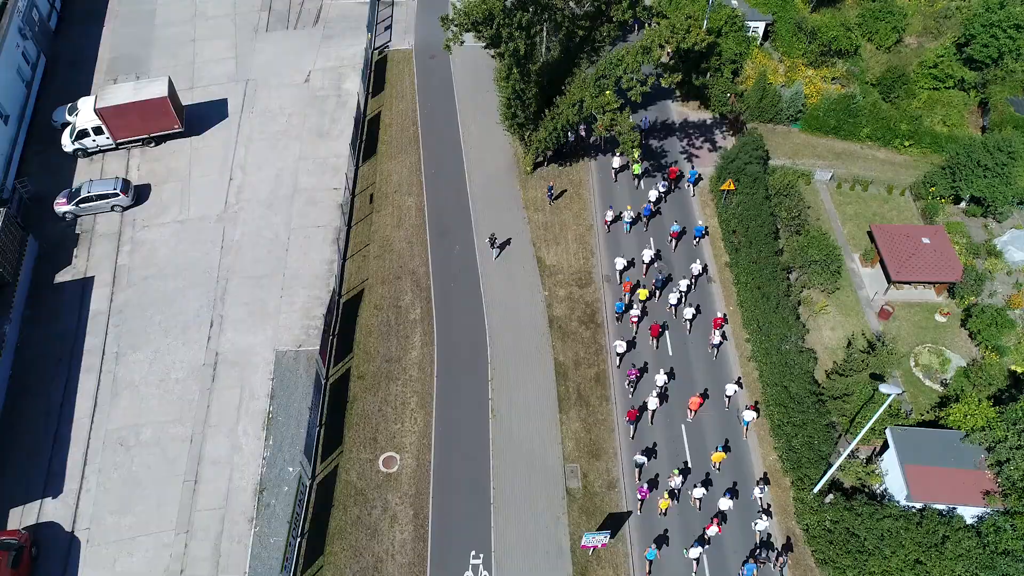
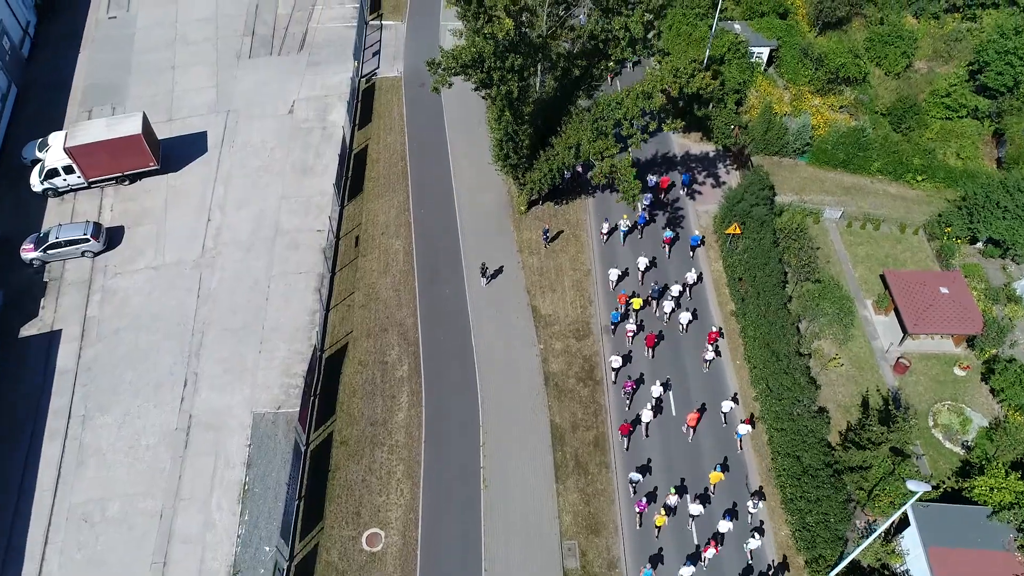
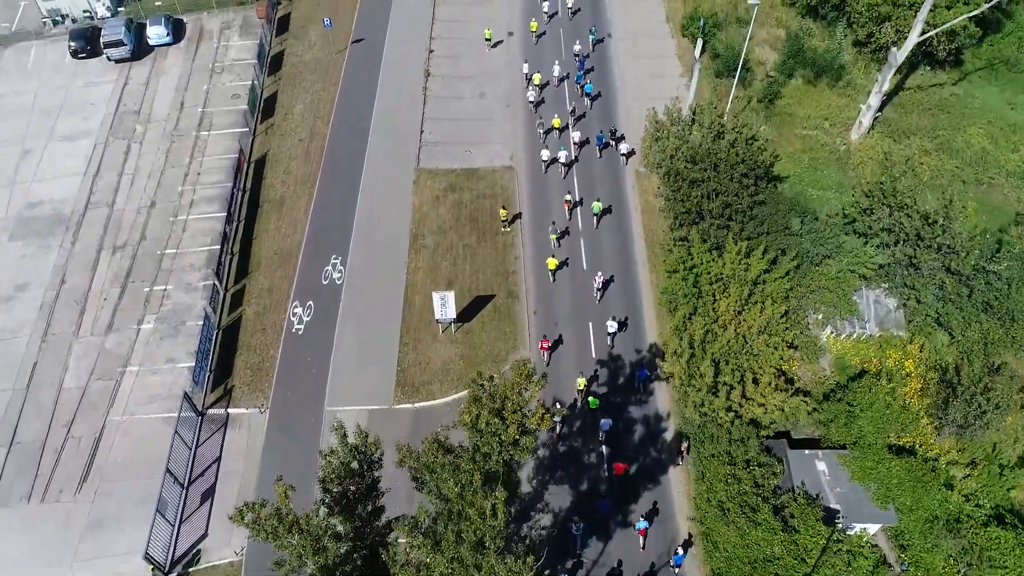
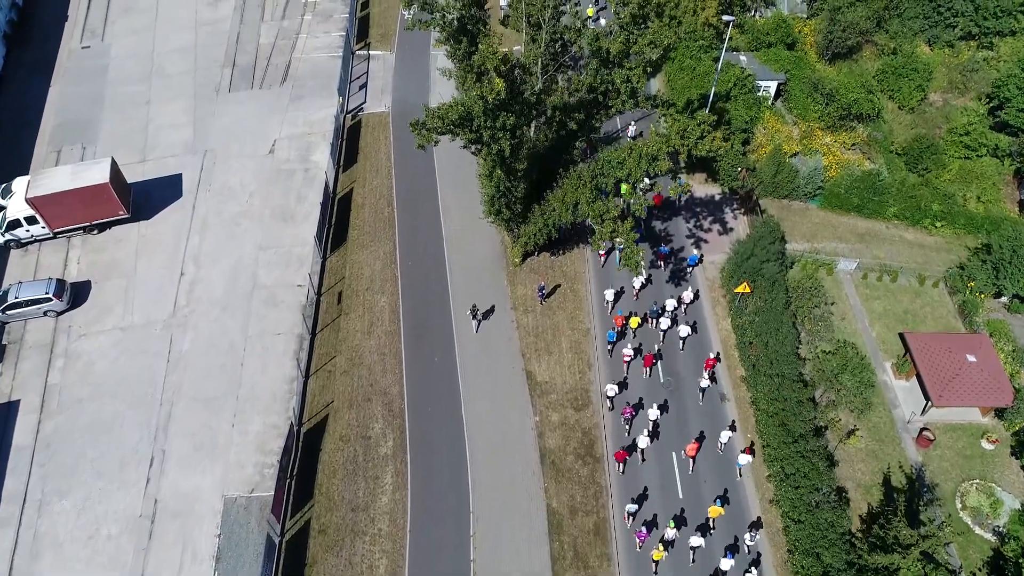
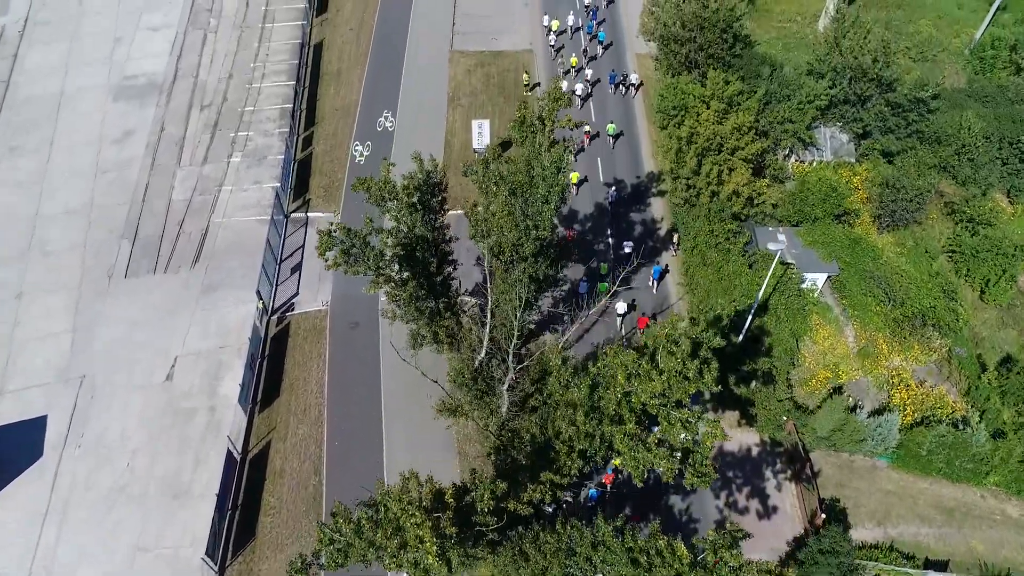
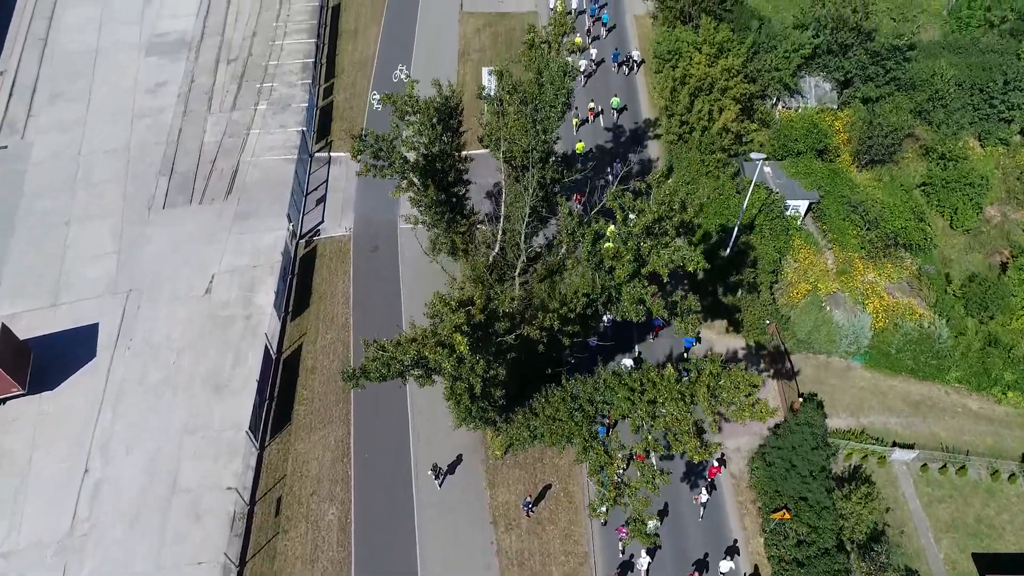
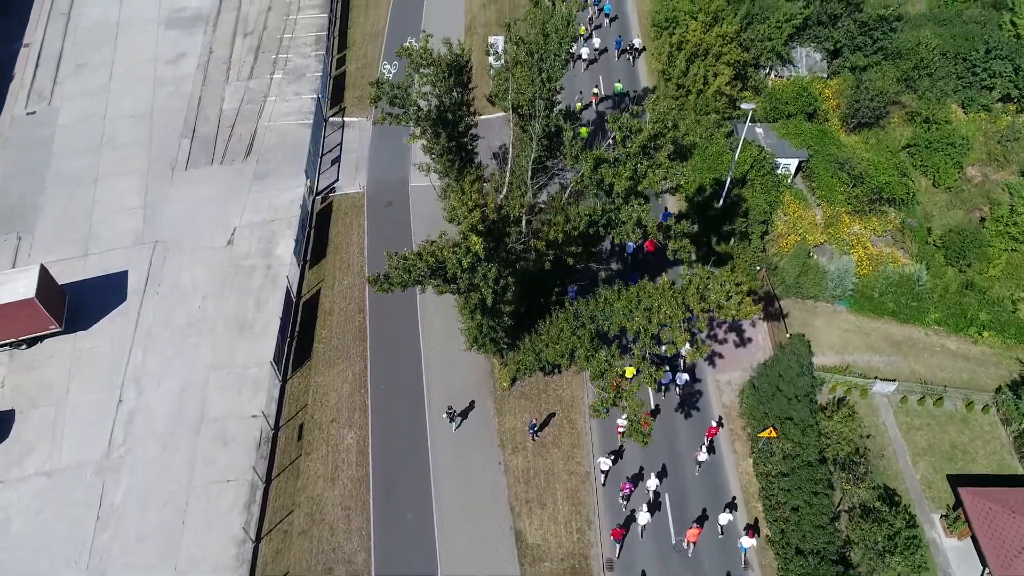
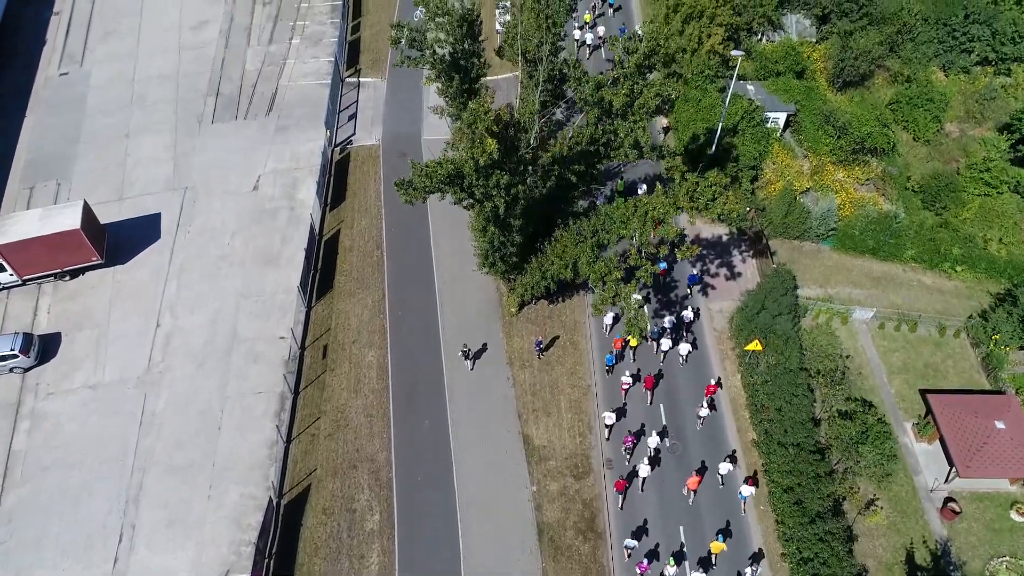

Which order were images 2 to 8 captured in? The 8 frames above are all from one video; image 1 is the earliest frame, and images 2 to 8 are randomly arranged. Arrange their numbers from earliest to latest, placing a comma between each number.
2, 4, 8, 7, 6, 5, 3
